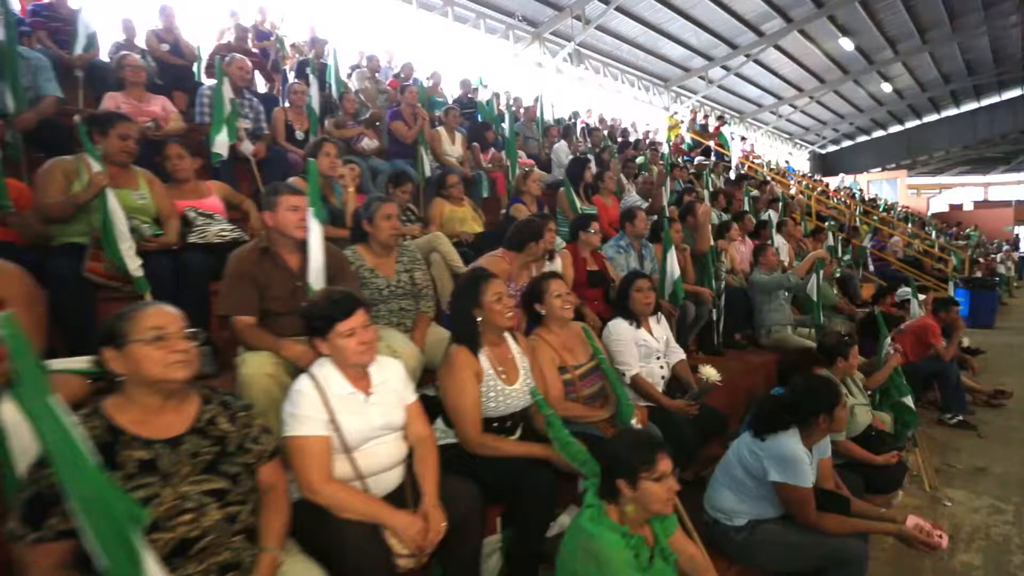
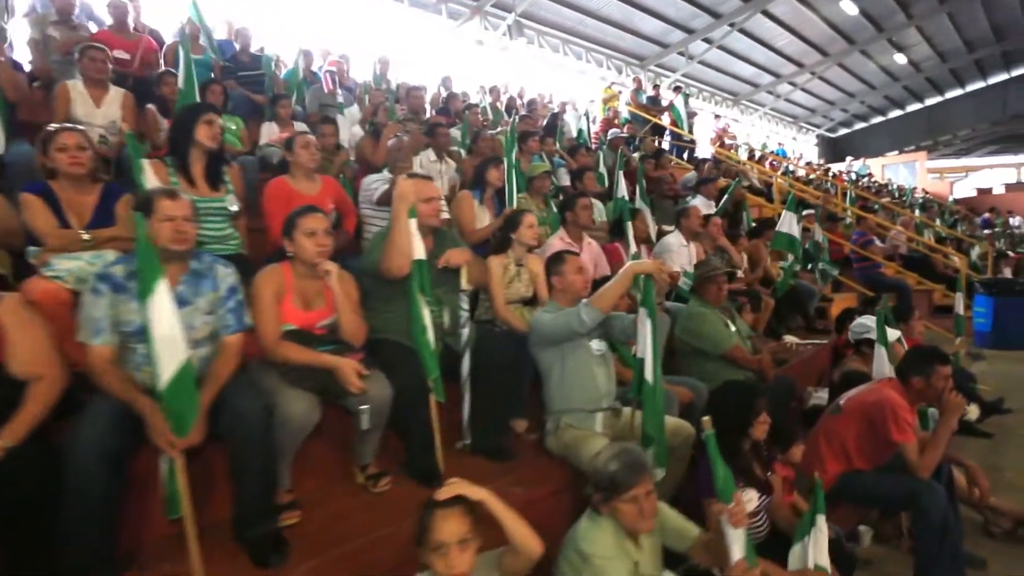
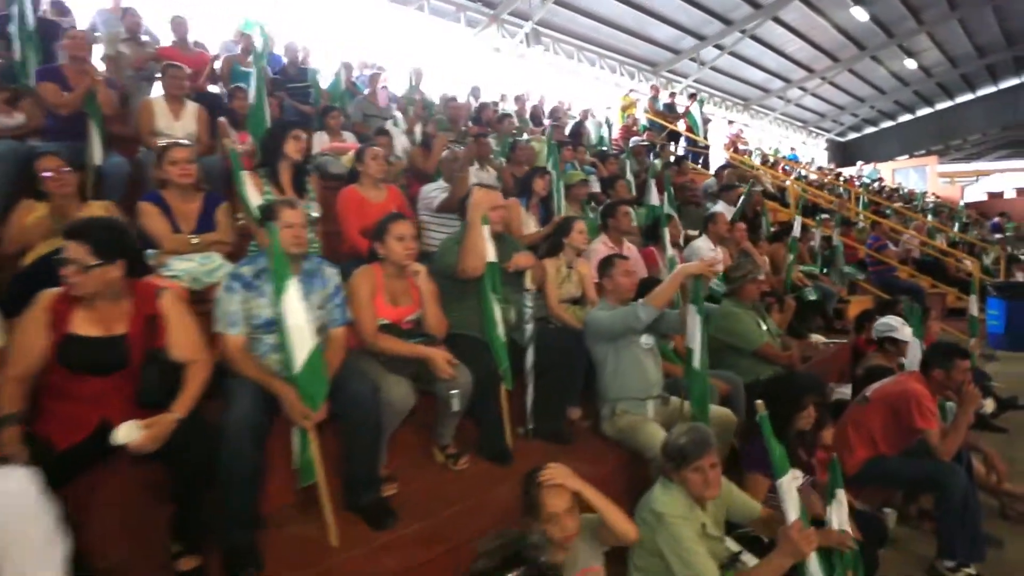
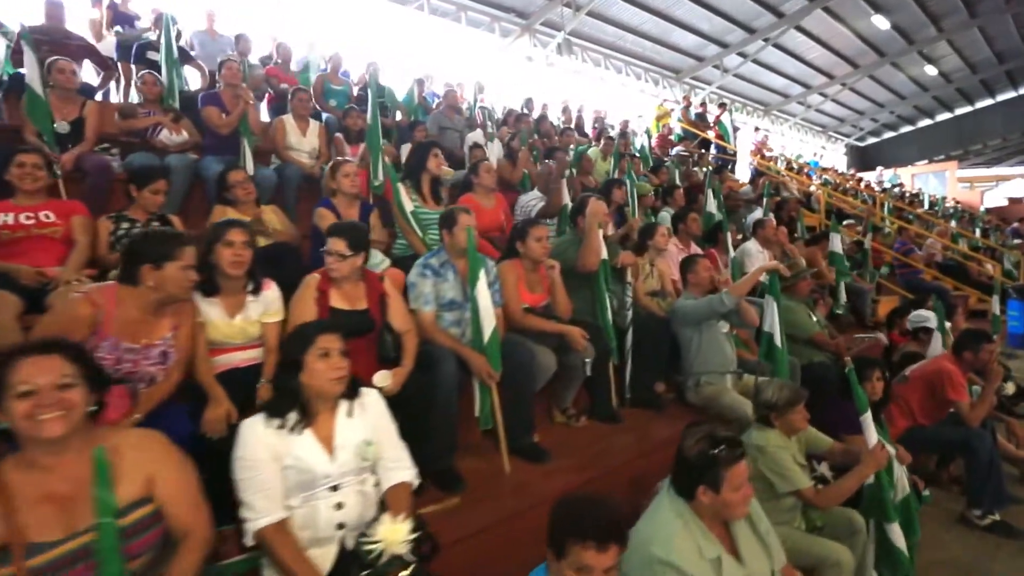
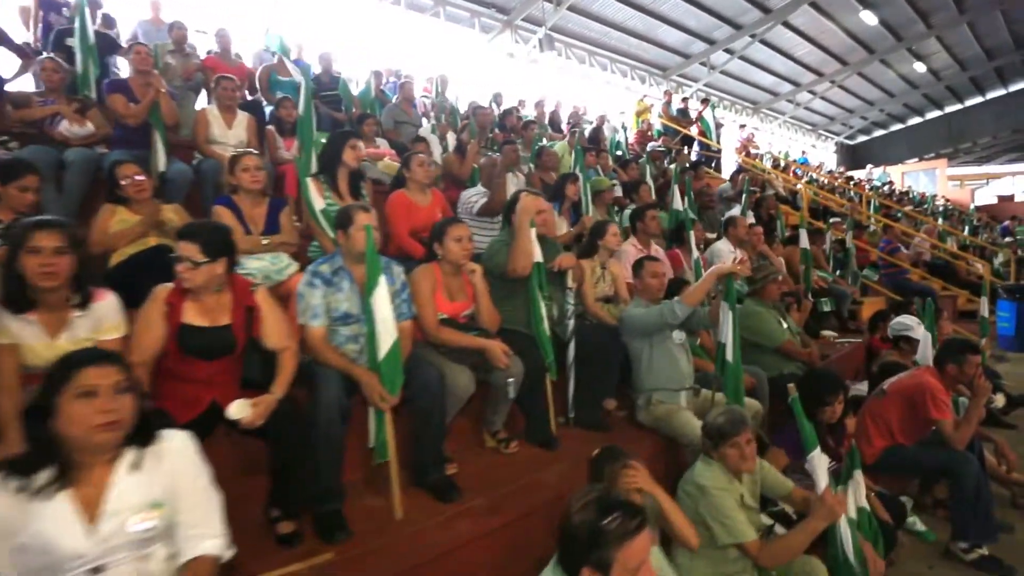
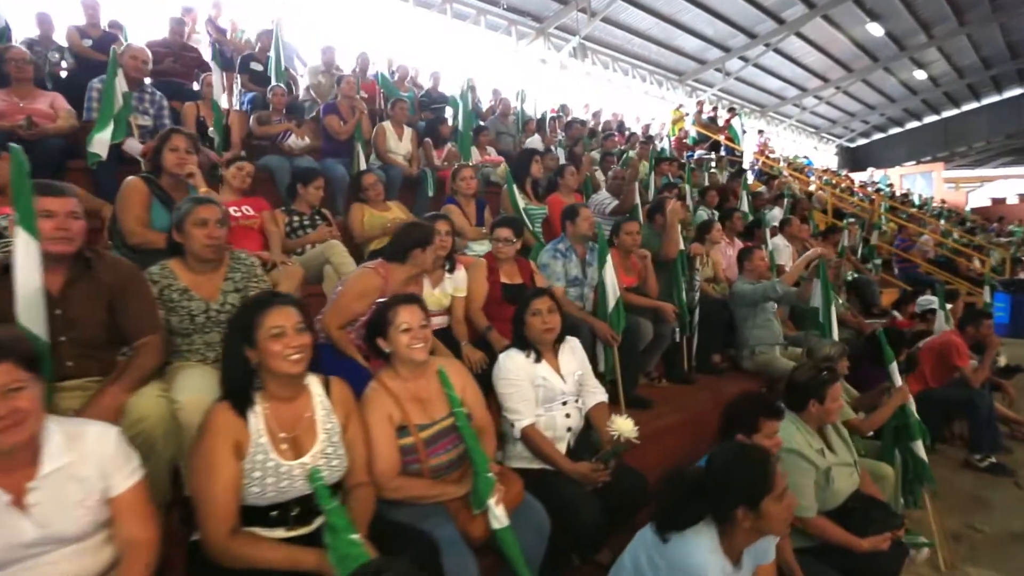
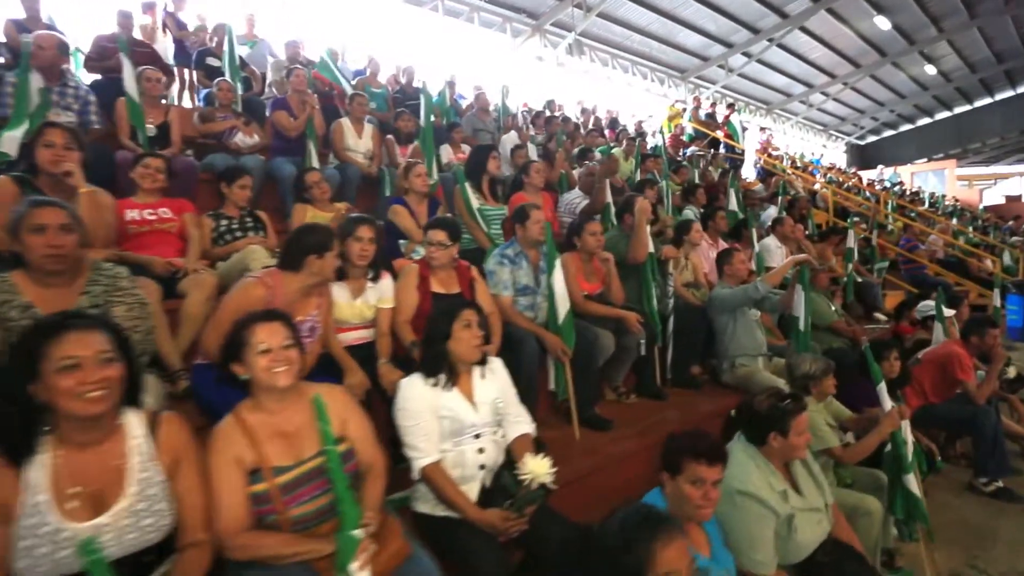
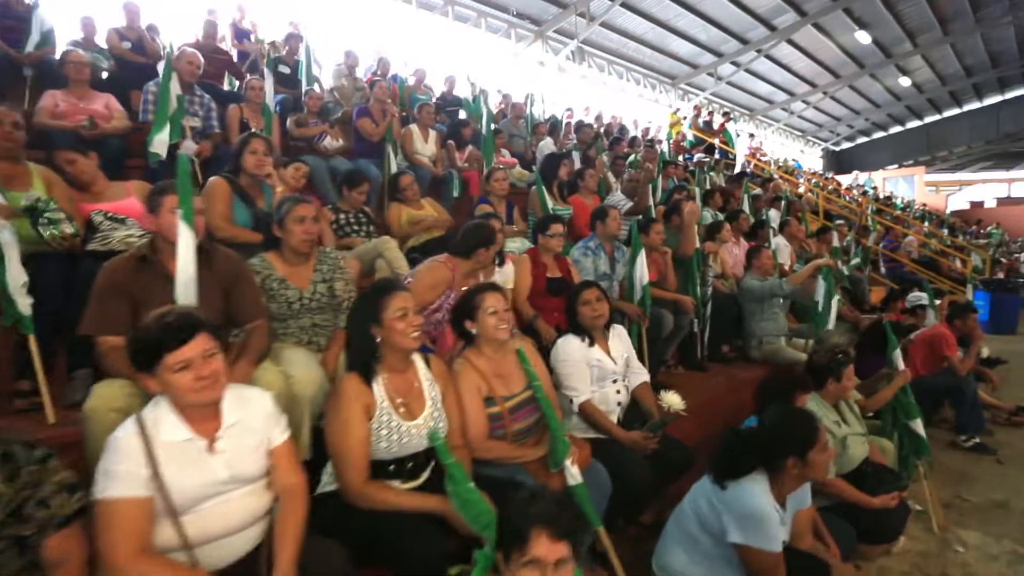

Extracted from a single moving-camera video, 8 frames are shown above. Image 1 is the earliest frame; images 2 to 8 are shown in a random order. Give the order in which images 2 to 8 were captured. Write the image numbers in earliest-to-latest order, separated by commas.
8, 6, 7, 4, 5, 3, 2
